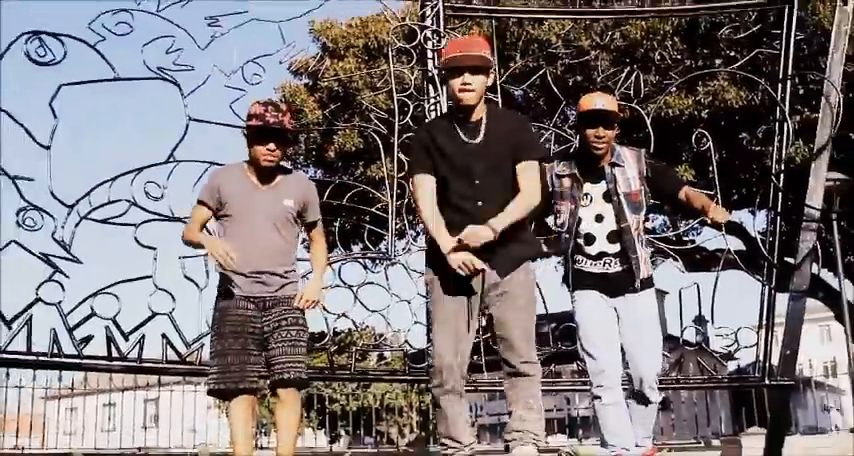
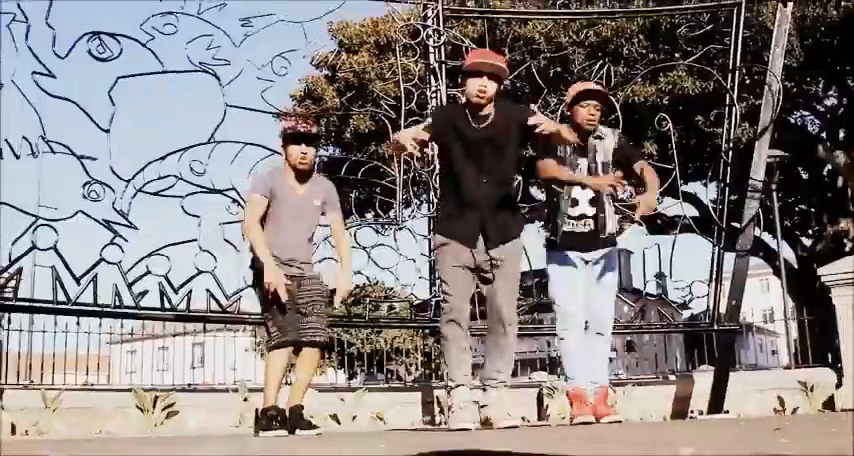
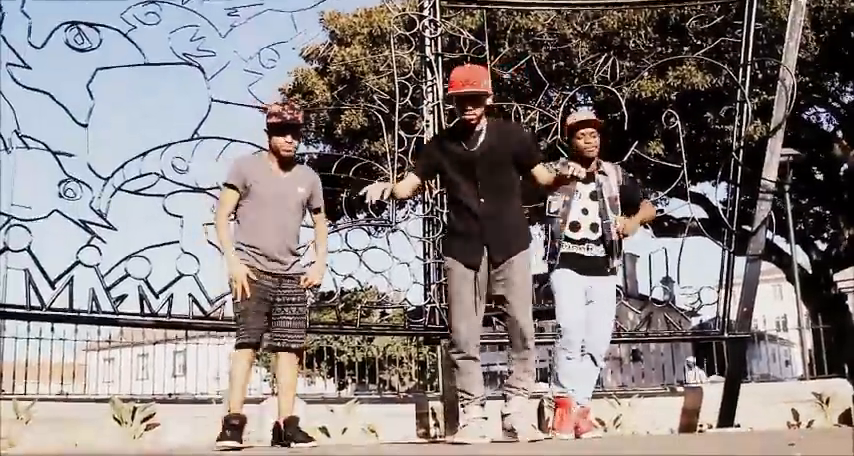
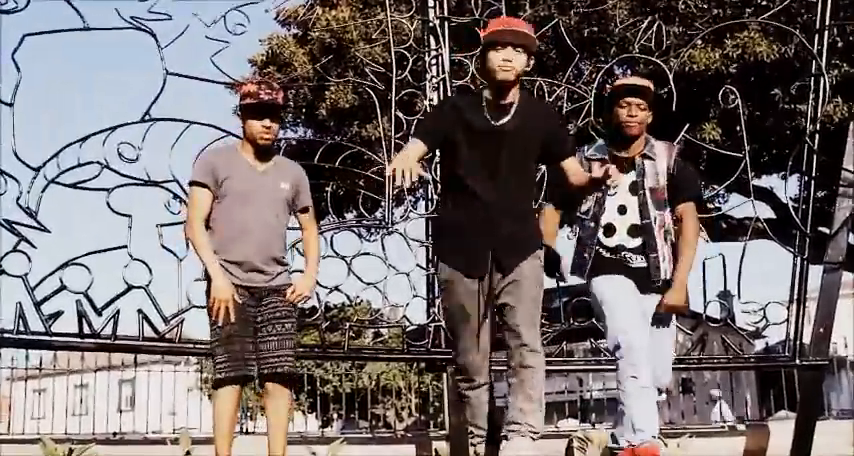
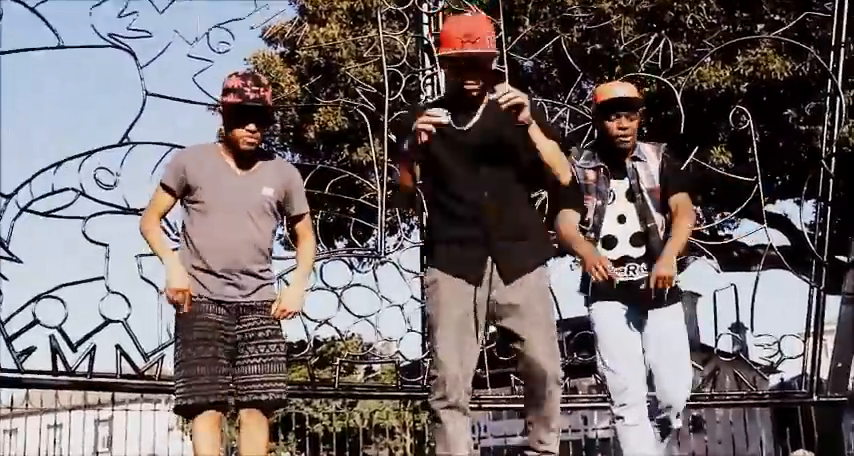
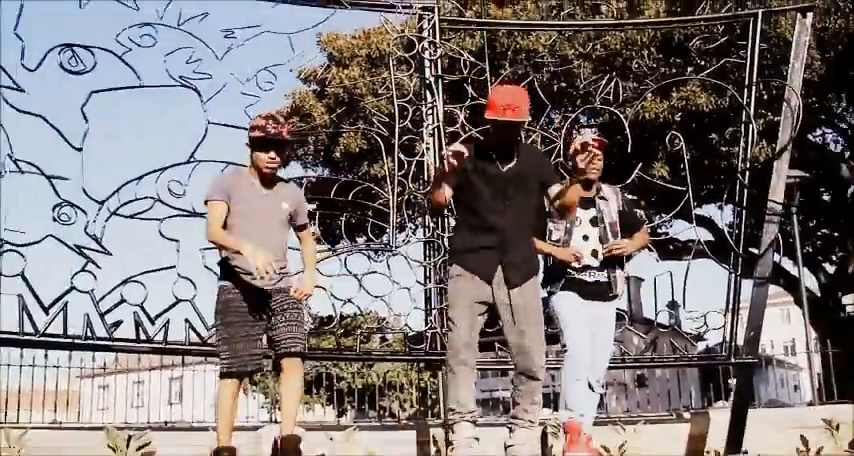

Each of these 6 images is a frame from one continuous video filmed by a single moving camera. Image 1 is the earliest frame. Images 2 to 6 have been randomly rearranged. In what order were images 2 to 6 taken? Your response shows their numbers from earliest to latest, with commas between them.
5, 6, 3, 4, 2
